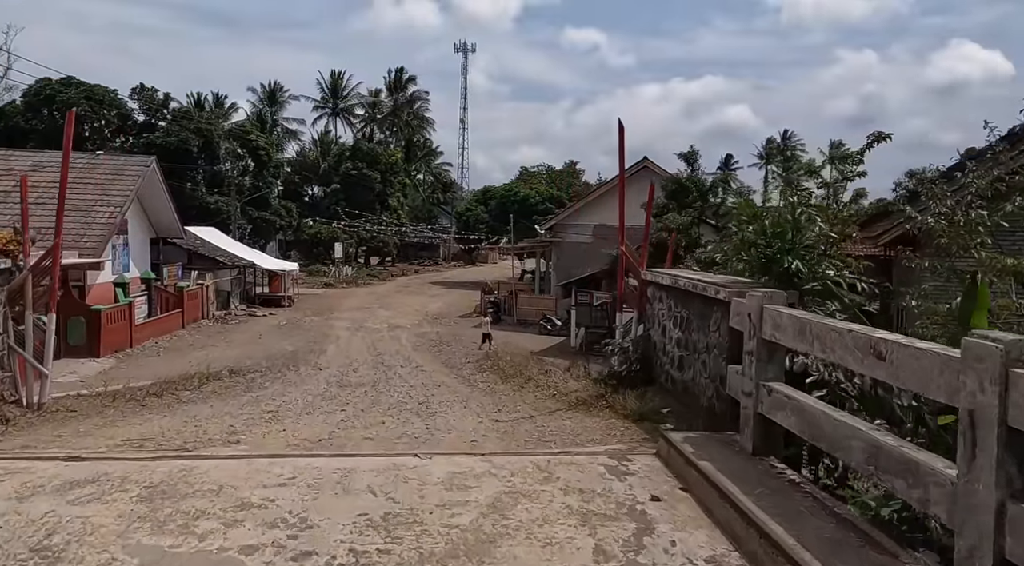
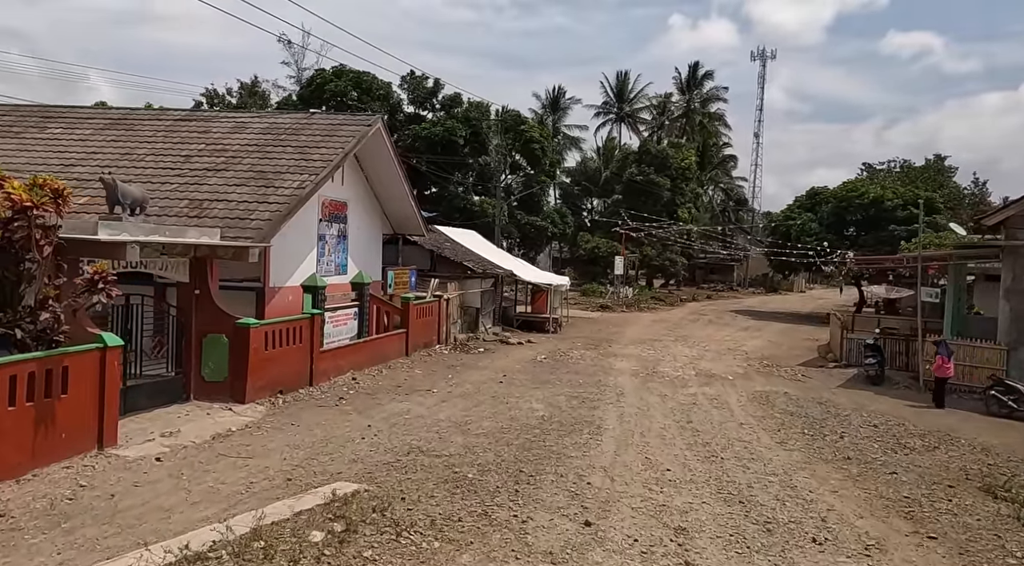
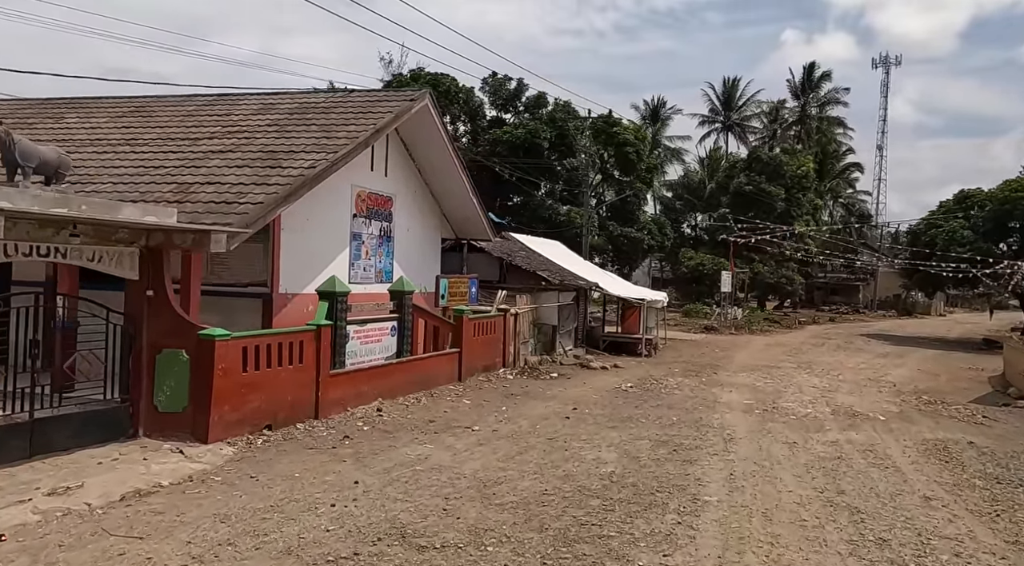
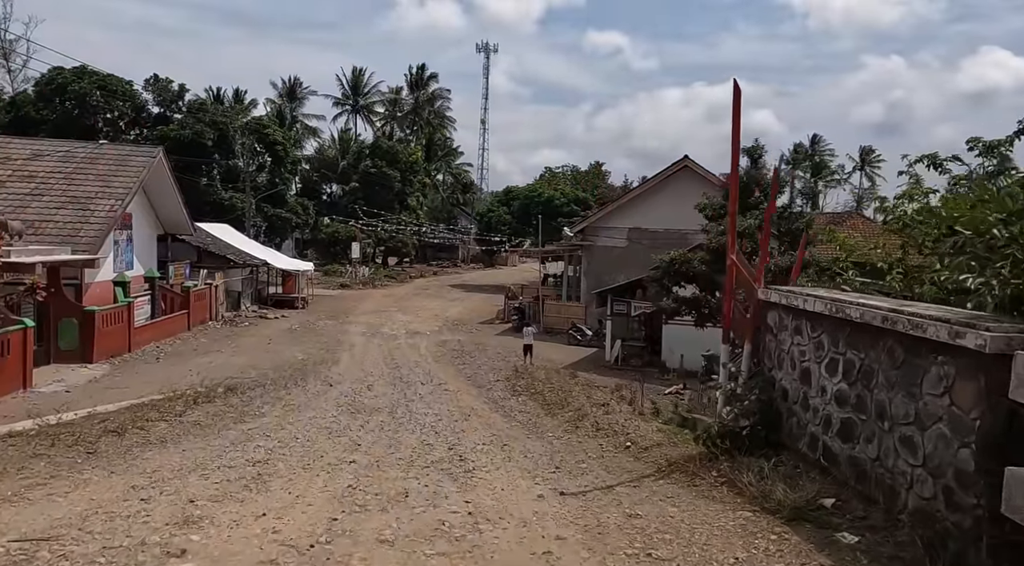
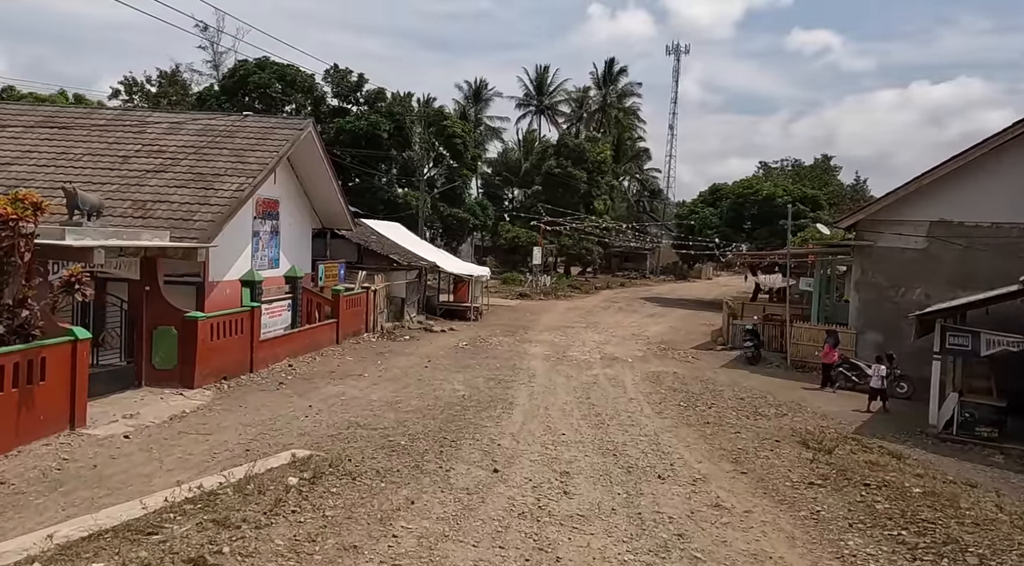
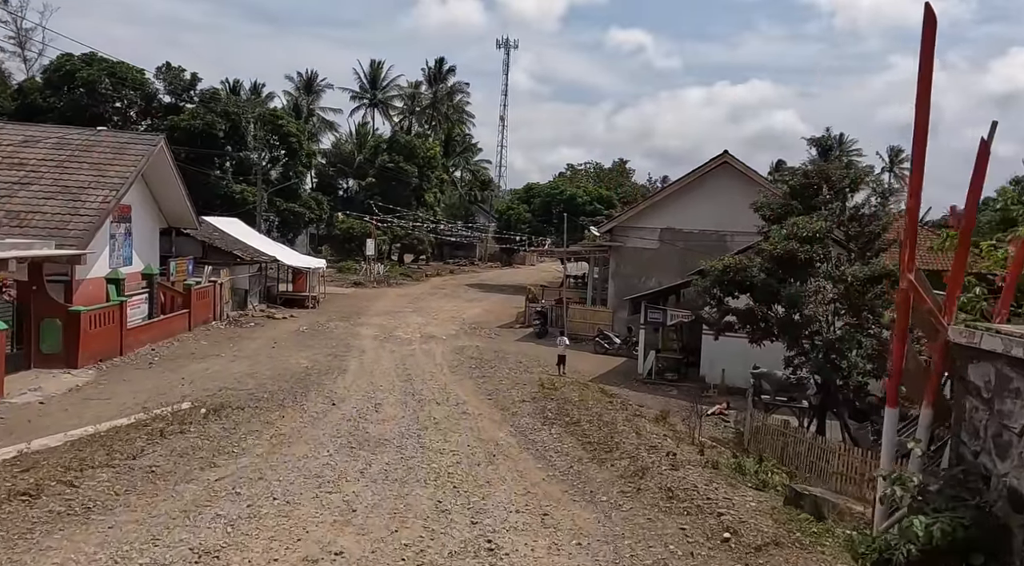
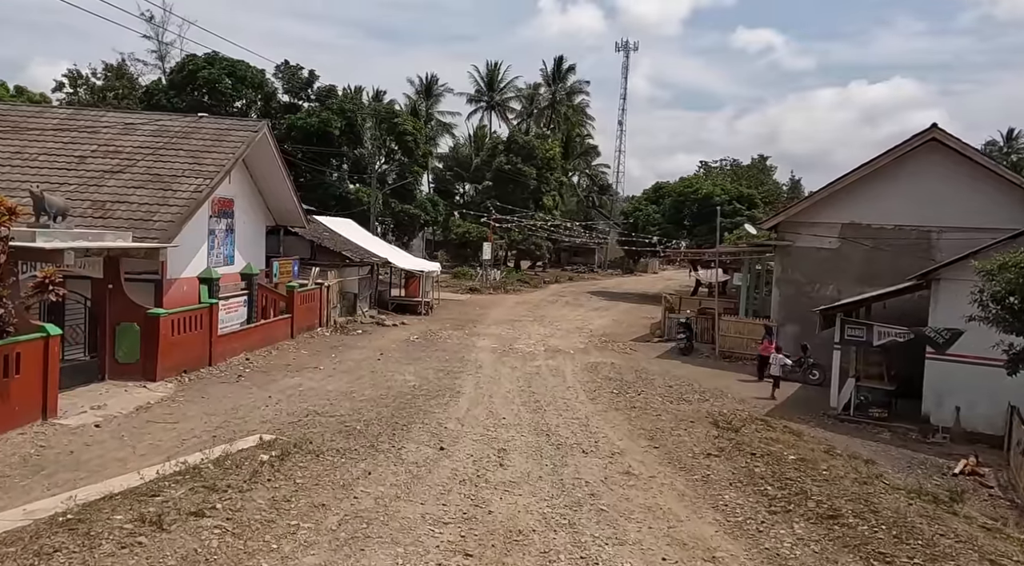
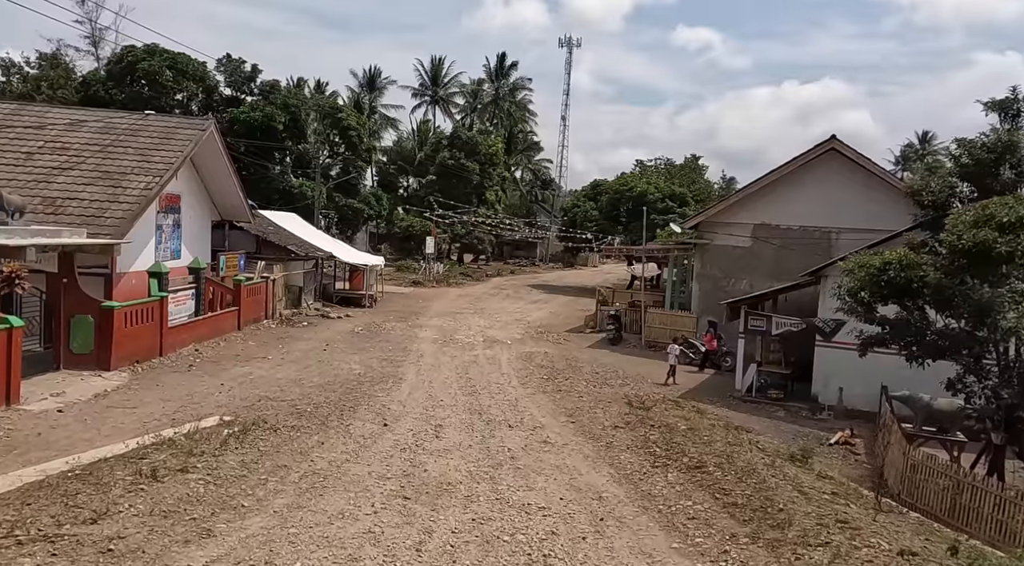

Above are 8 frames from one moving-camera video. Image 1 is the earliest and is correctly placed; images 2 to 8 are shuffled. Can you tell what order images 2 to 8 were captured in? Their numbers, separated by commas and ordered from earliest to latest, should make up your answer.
4, 6, 8, 7, 5, 2, 3
